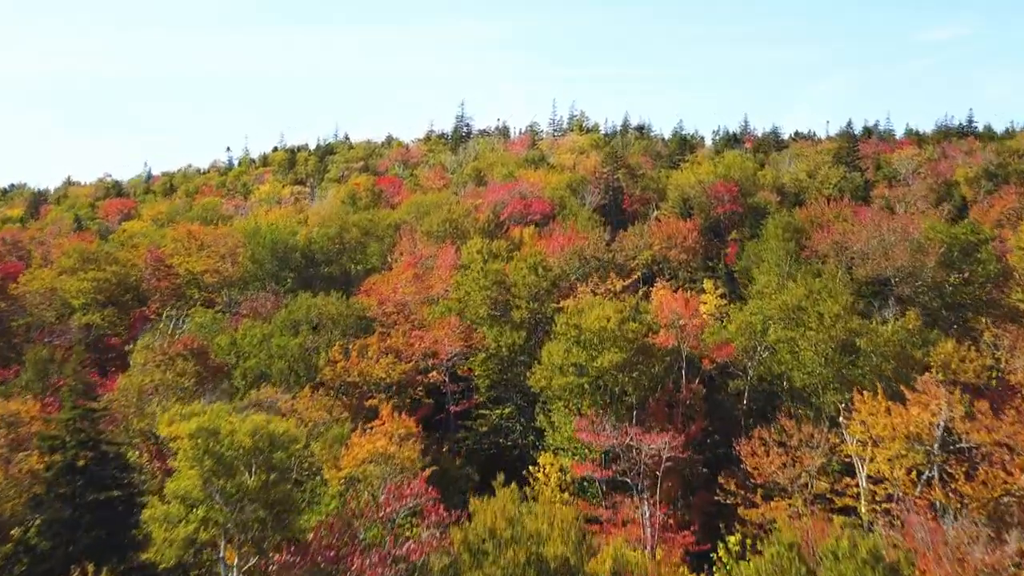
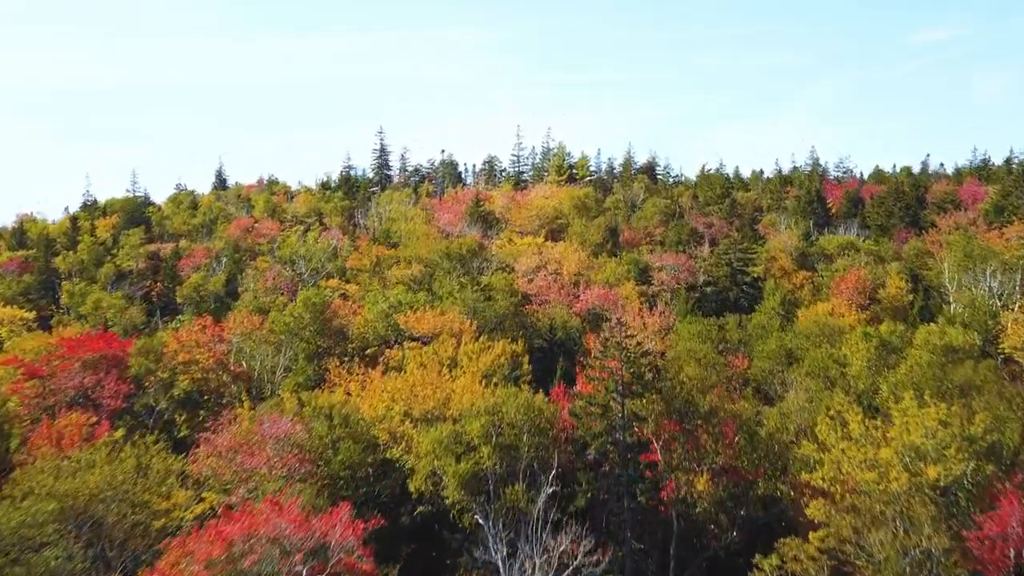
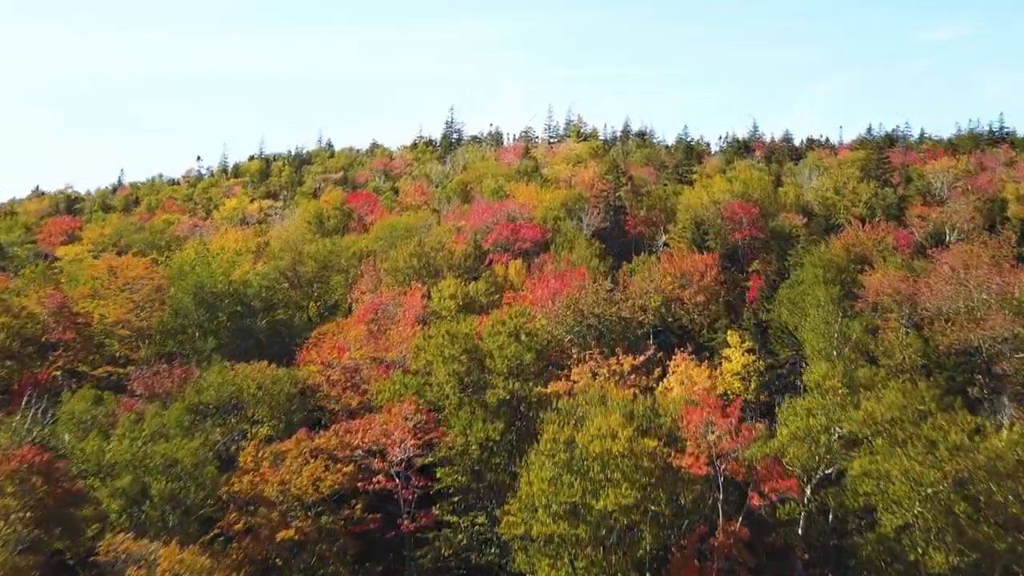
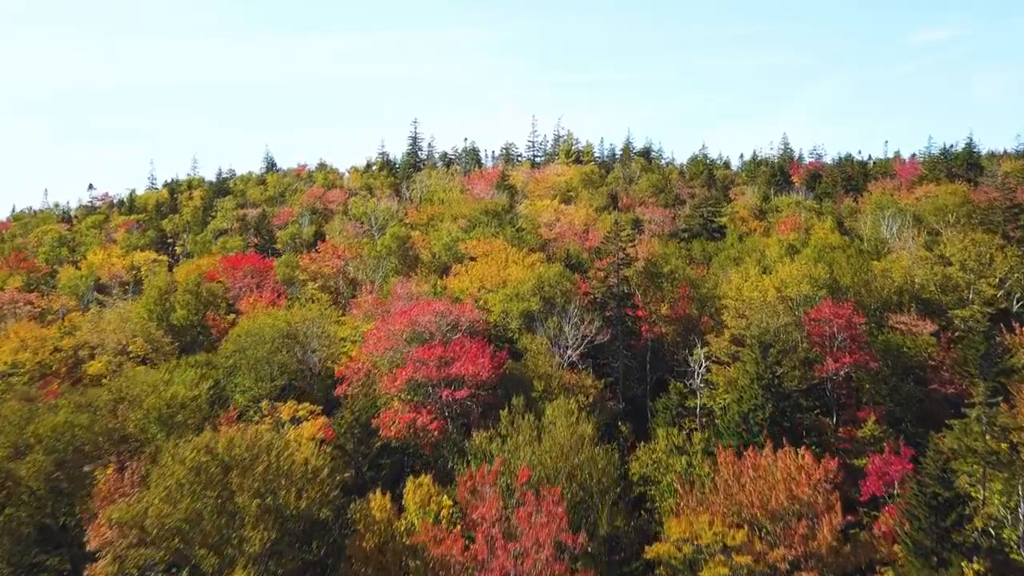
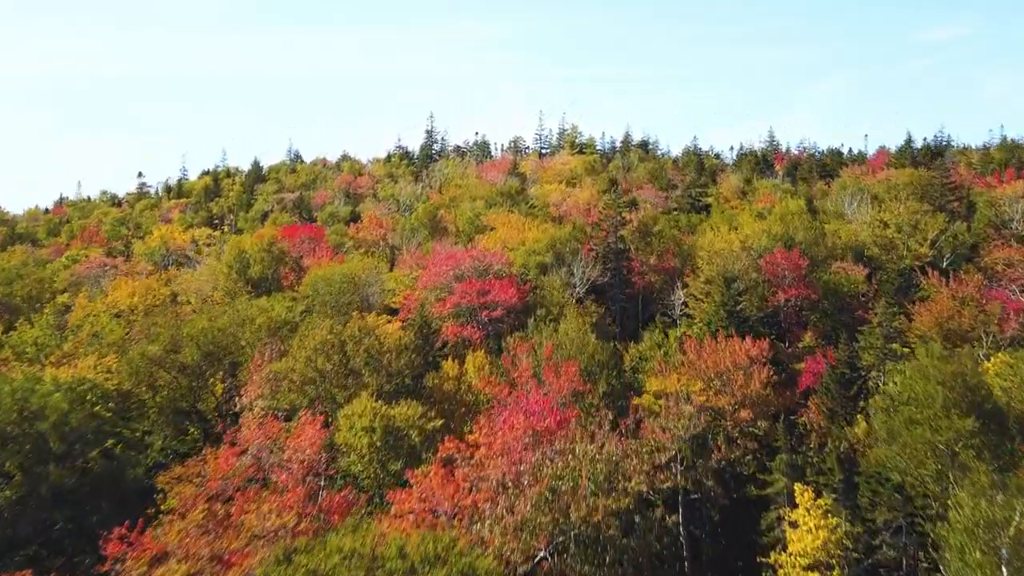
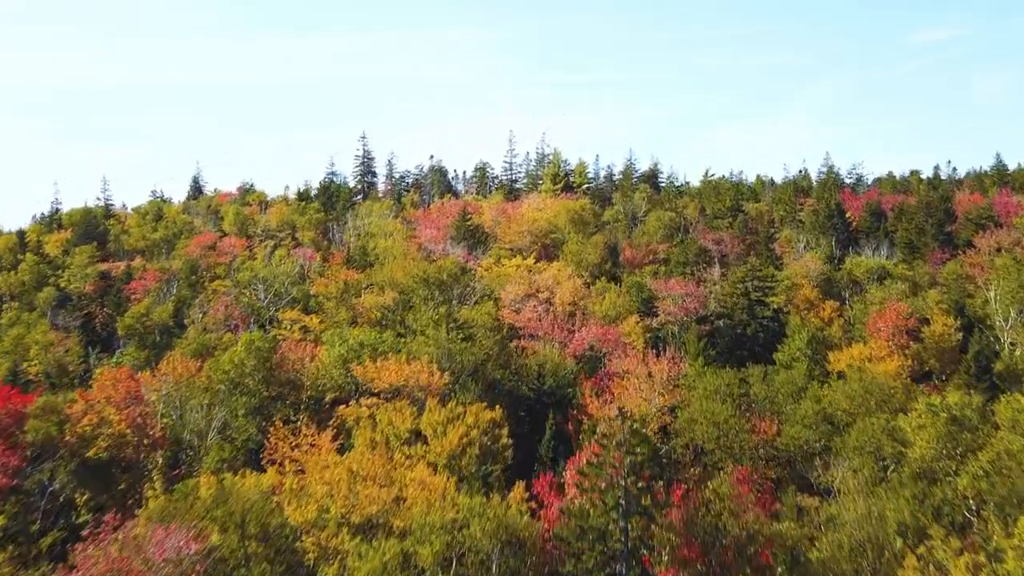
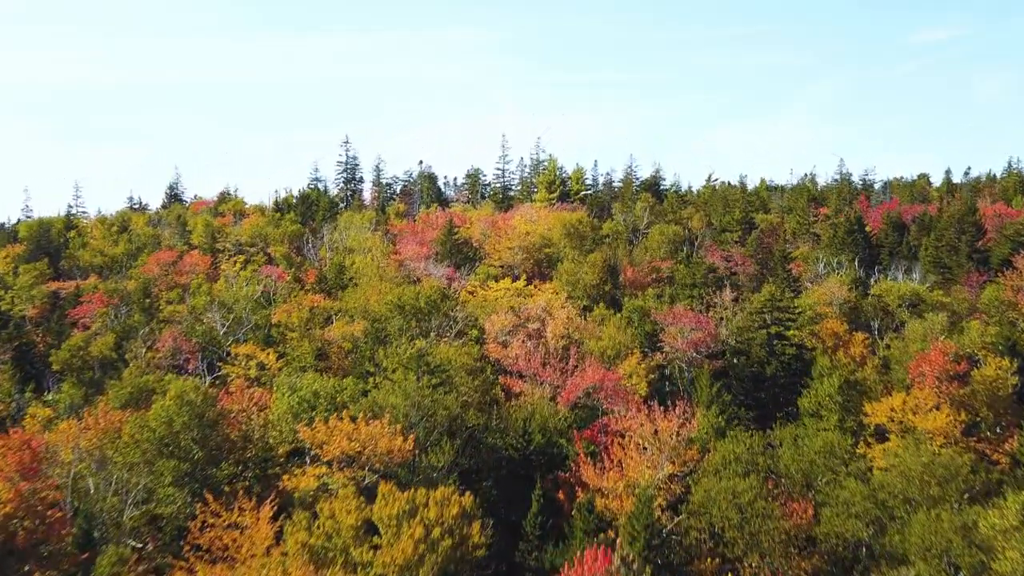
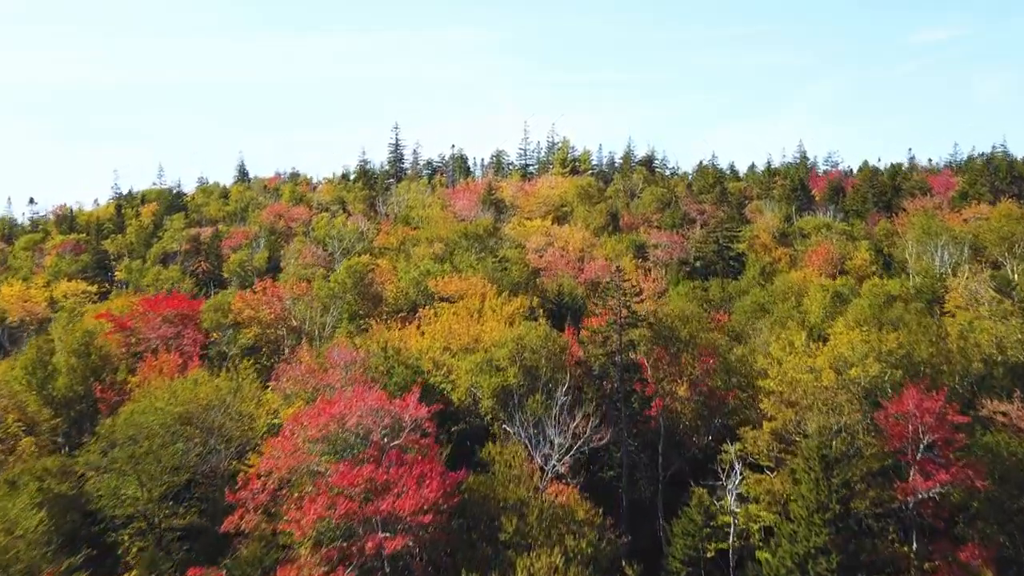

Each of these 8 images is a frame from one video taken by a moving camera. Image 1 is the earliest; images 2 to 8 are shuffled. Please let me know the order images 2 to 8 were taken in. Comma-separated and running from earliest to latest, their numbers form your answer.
3, 5, 4, 8, 2, 6, 7
